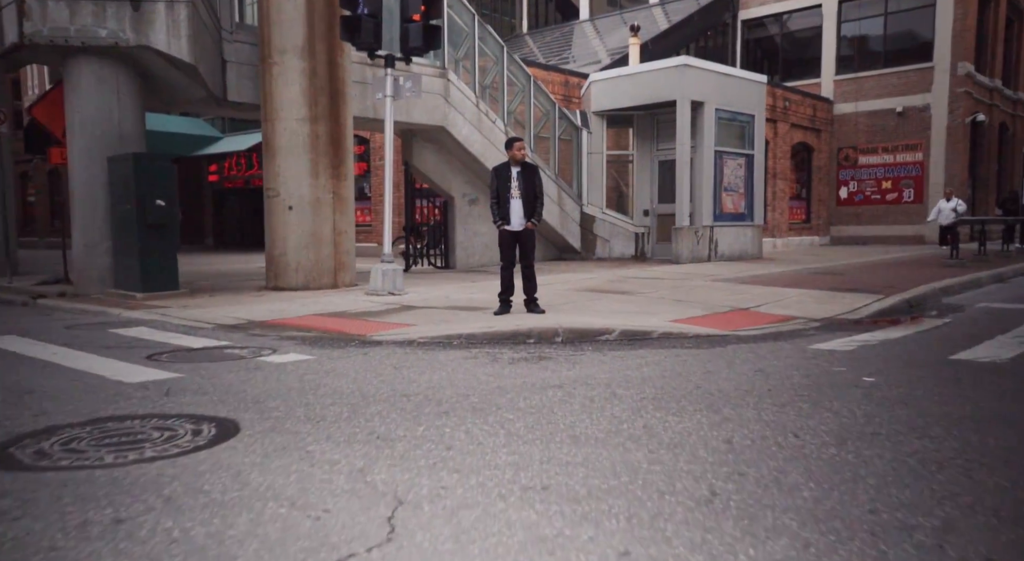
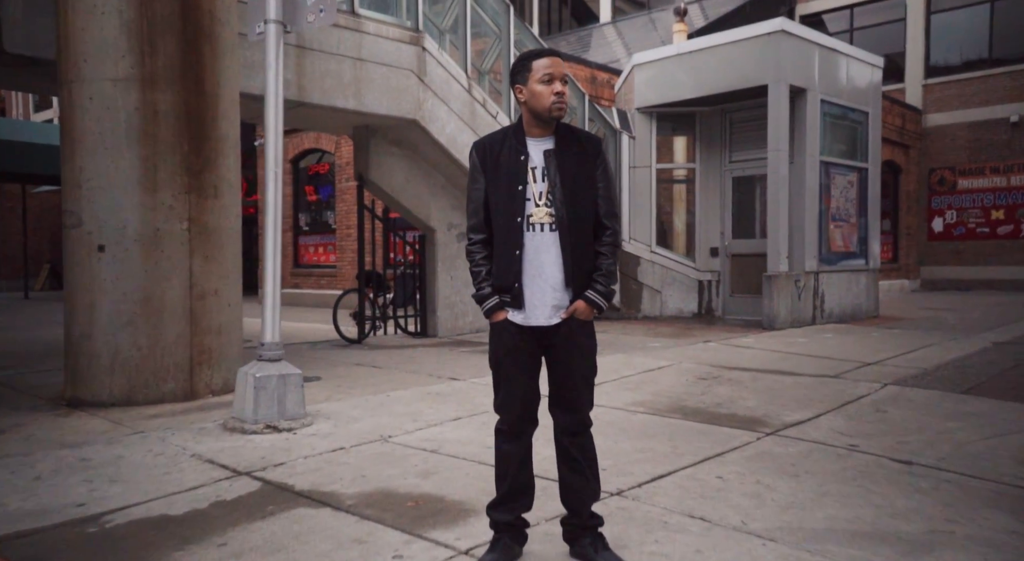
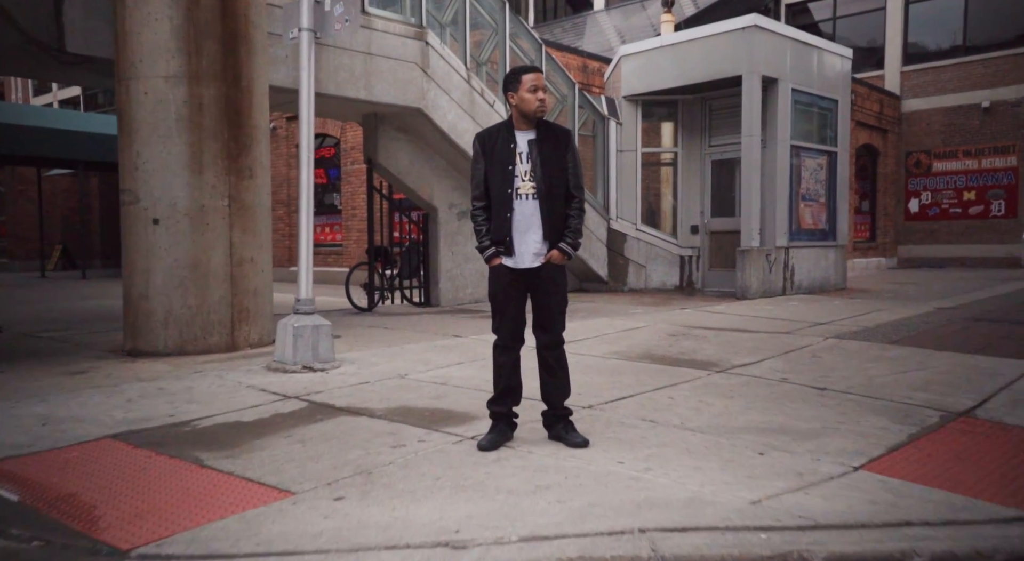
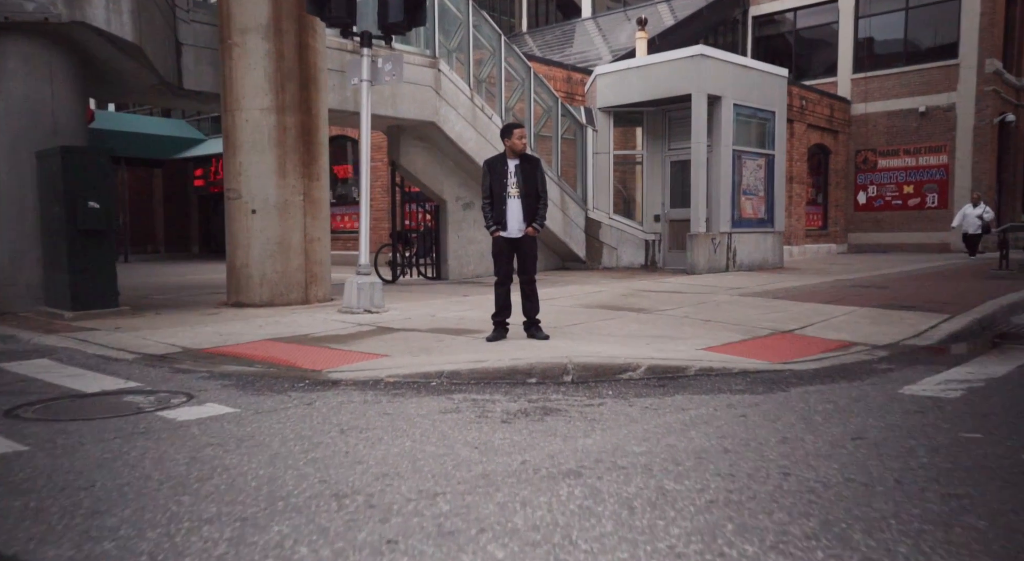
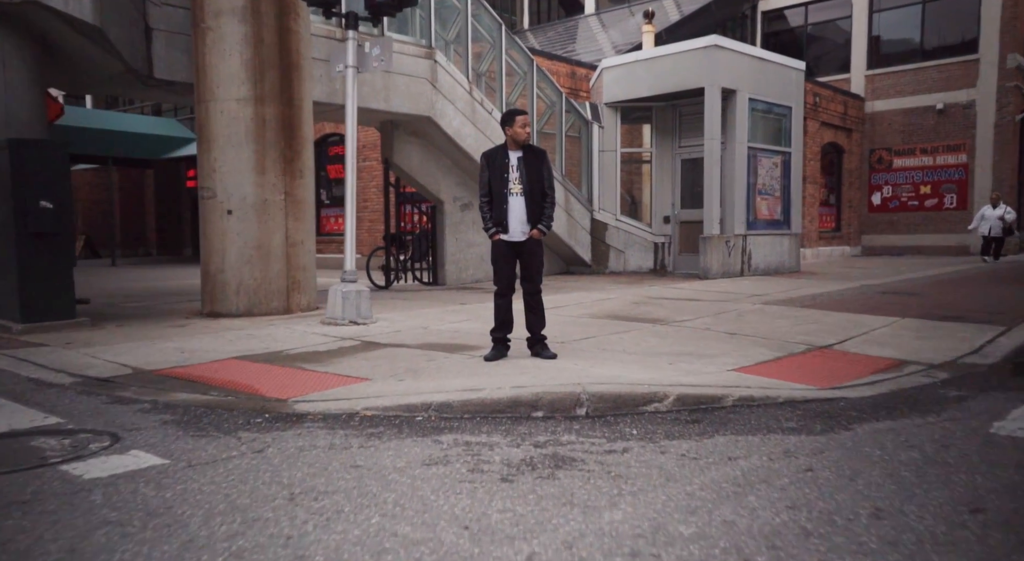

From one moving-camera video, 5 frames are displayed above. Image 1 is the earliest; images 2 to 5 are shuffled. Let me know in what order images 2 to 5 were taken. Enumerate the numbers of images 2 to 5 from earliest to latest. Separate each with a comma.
4, 5, 3, 2
